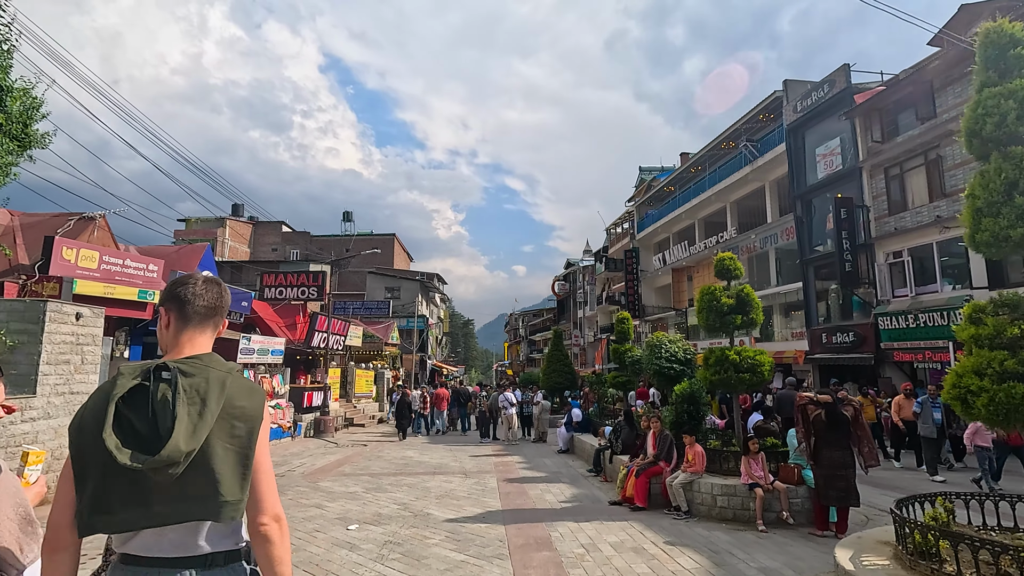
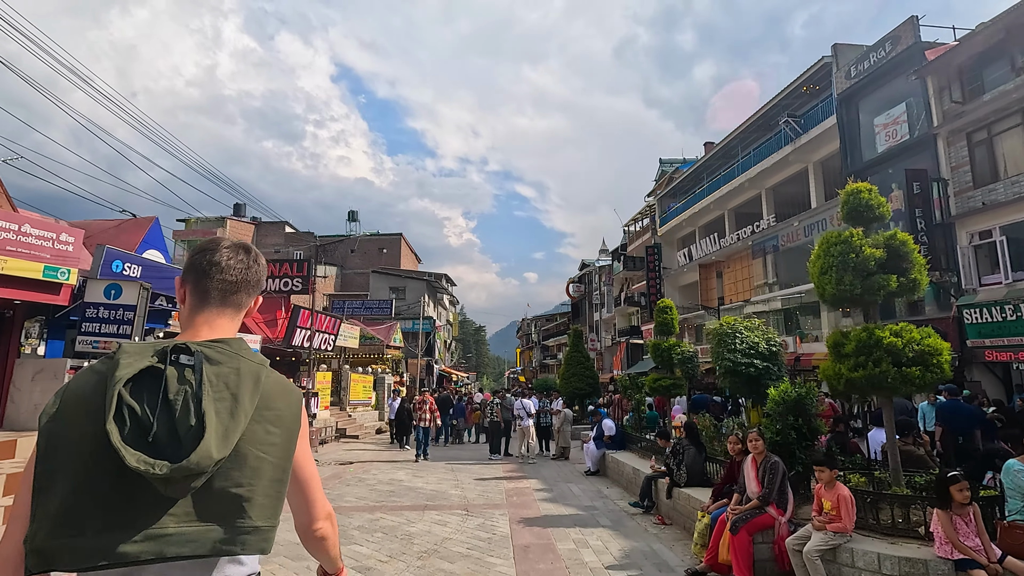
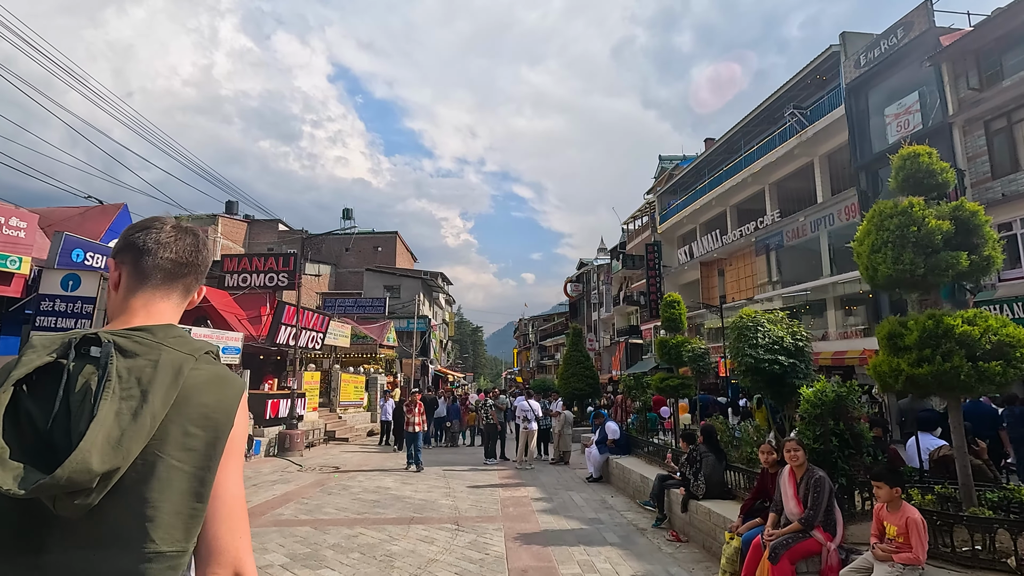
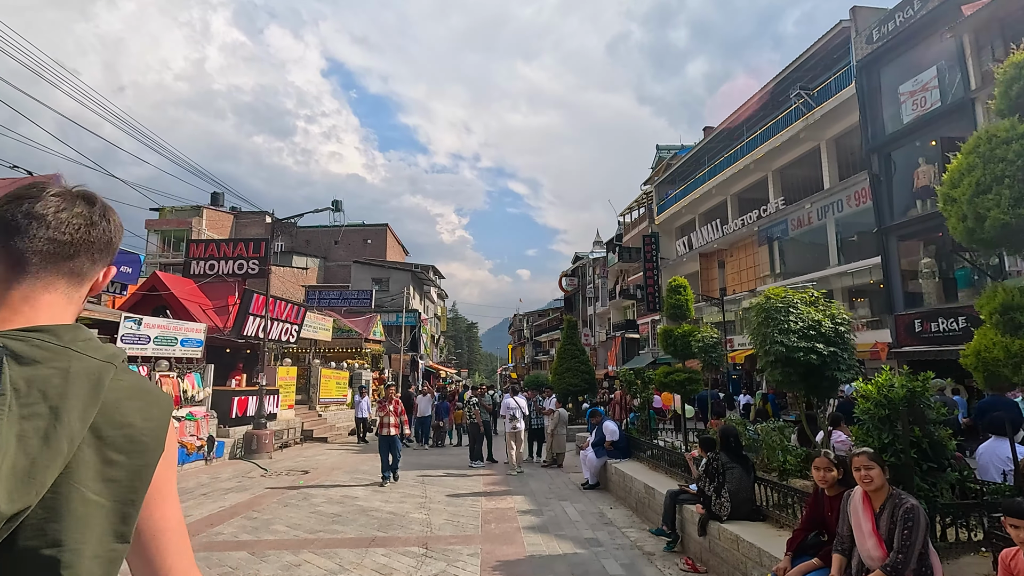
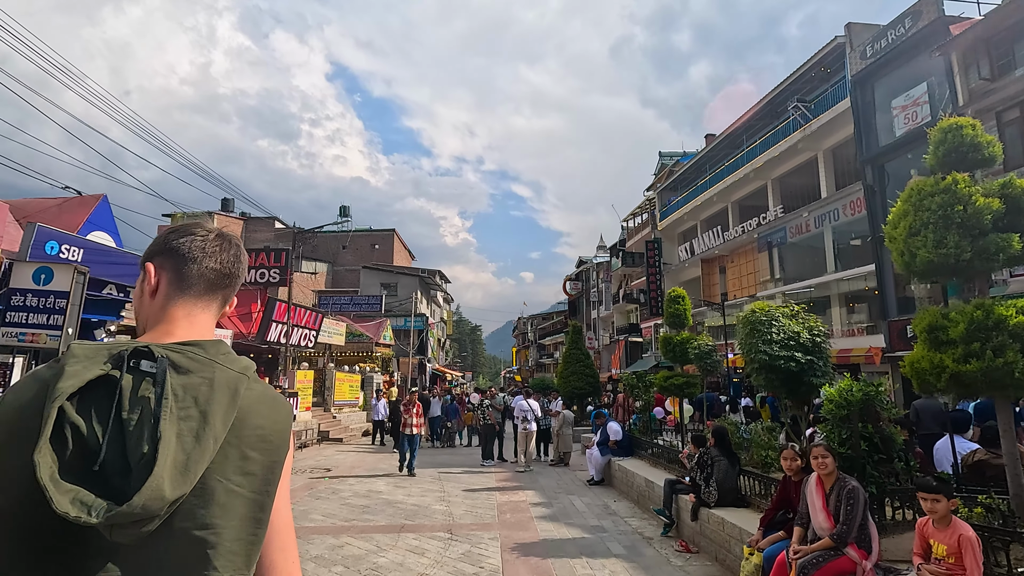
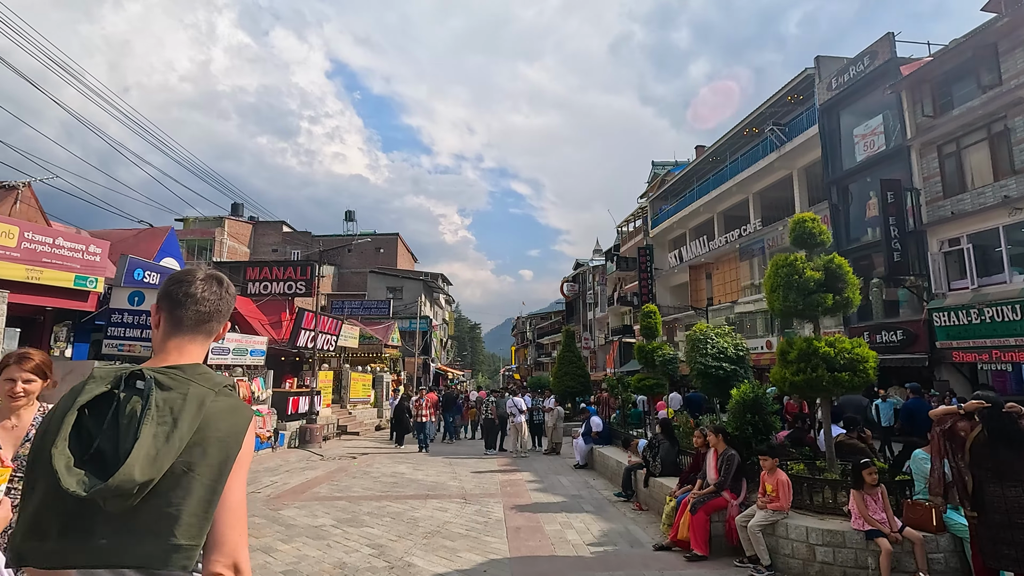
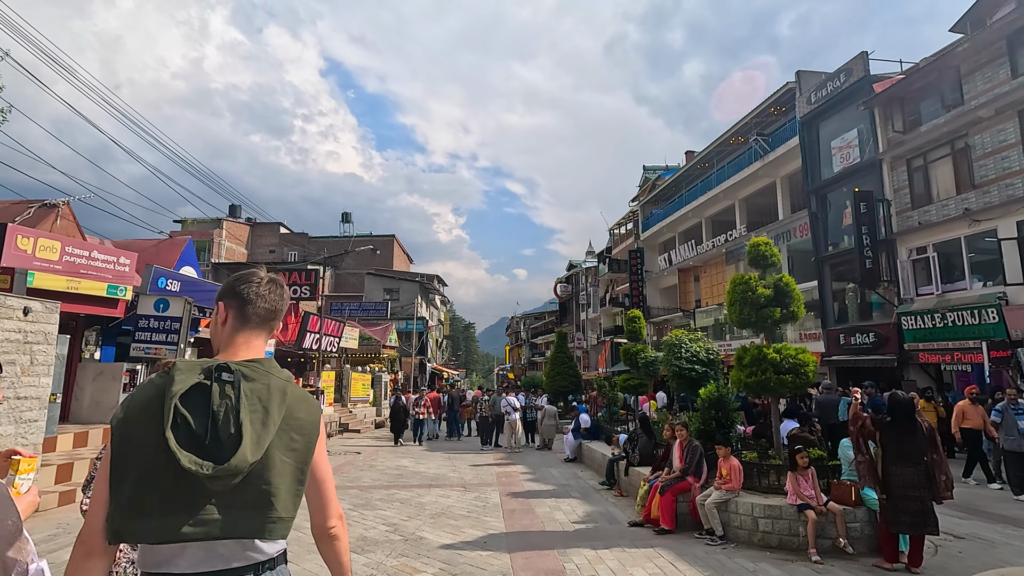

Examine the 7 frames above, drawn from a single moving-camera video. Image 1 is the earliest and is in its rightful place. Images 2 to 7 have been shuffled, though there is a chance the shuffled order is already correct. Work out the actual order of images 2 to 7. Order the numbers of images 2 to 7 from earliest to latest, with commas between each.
7, 6, 2, 3, 5, 4
